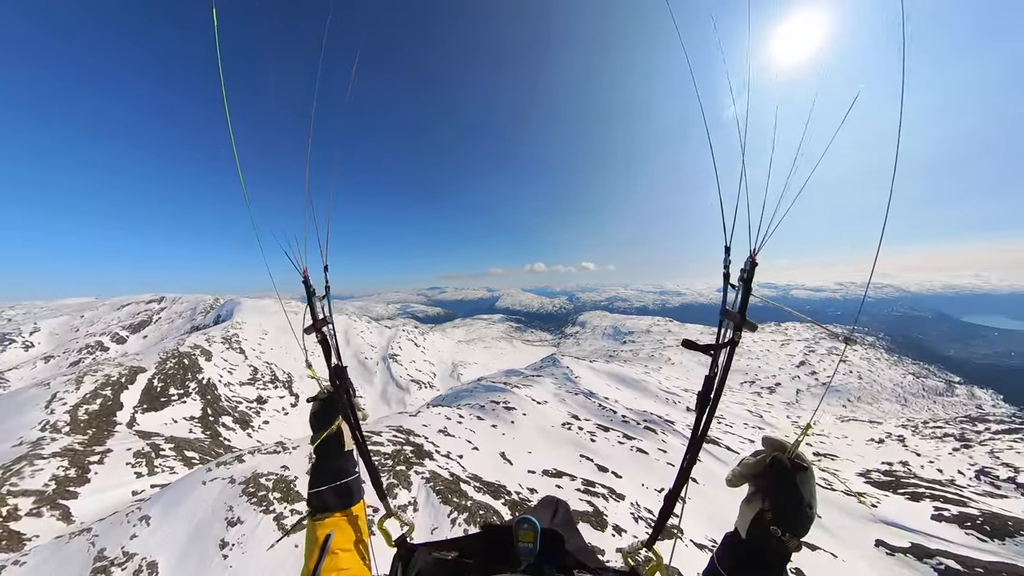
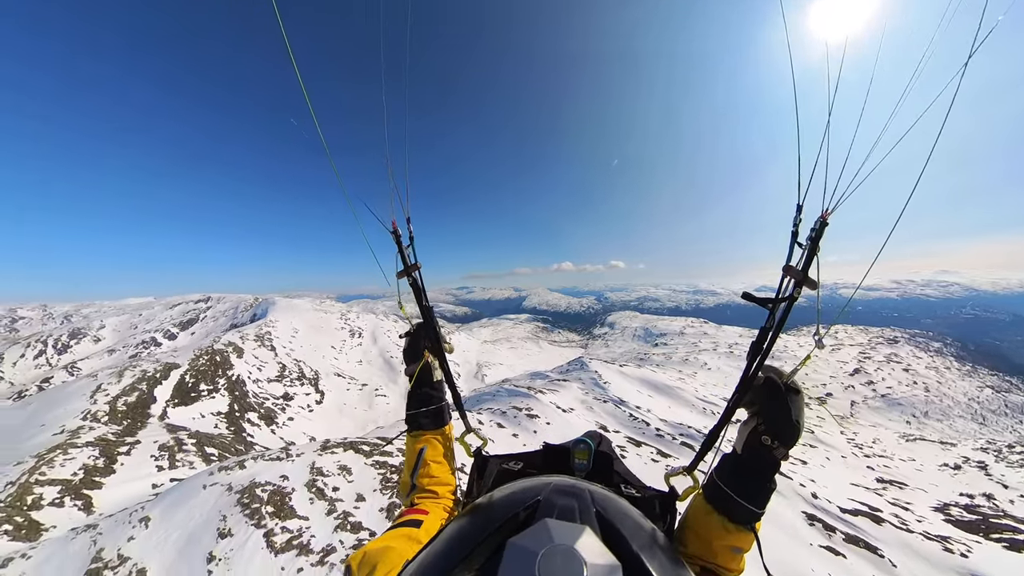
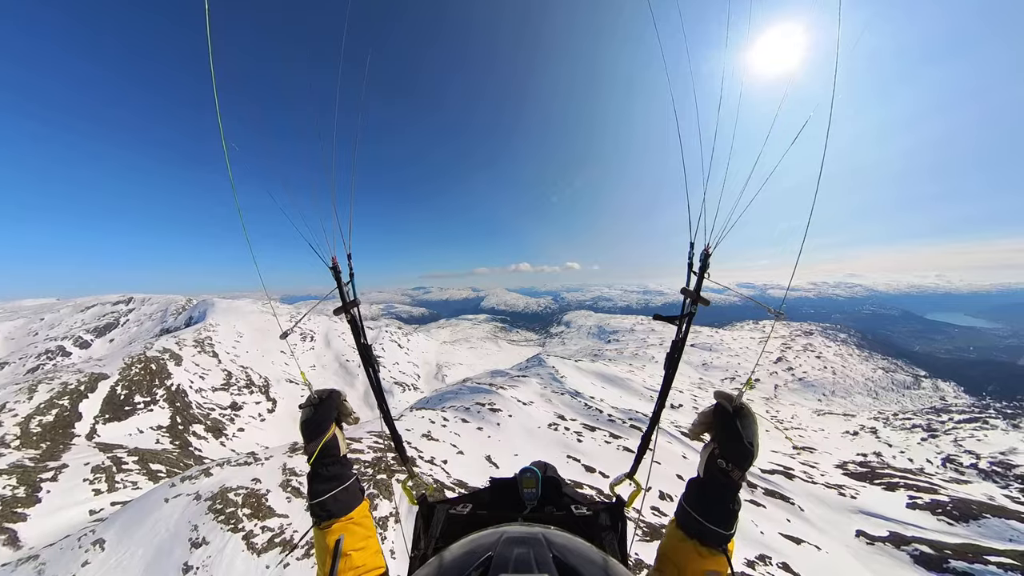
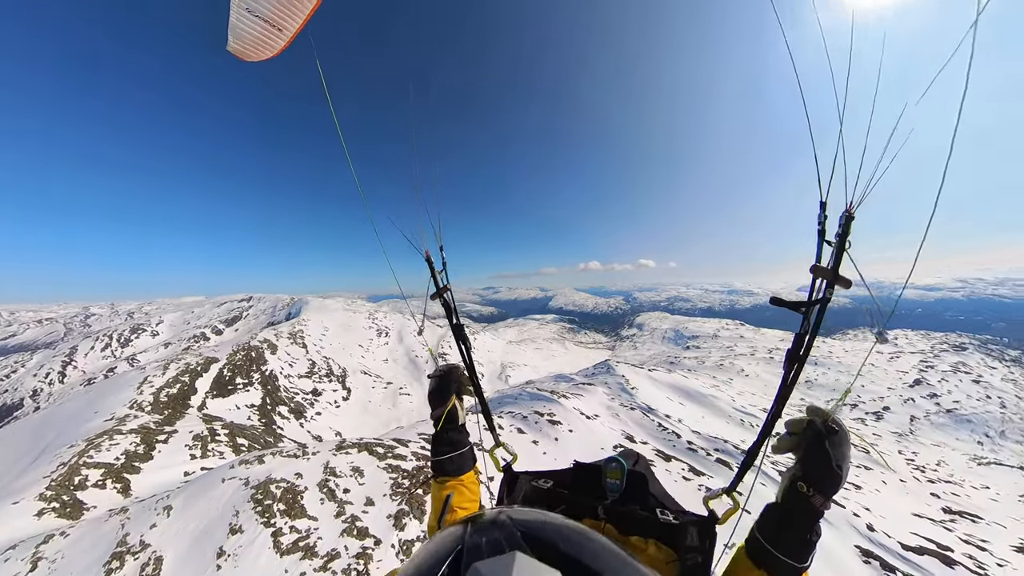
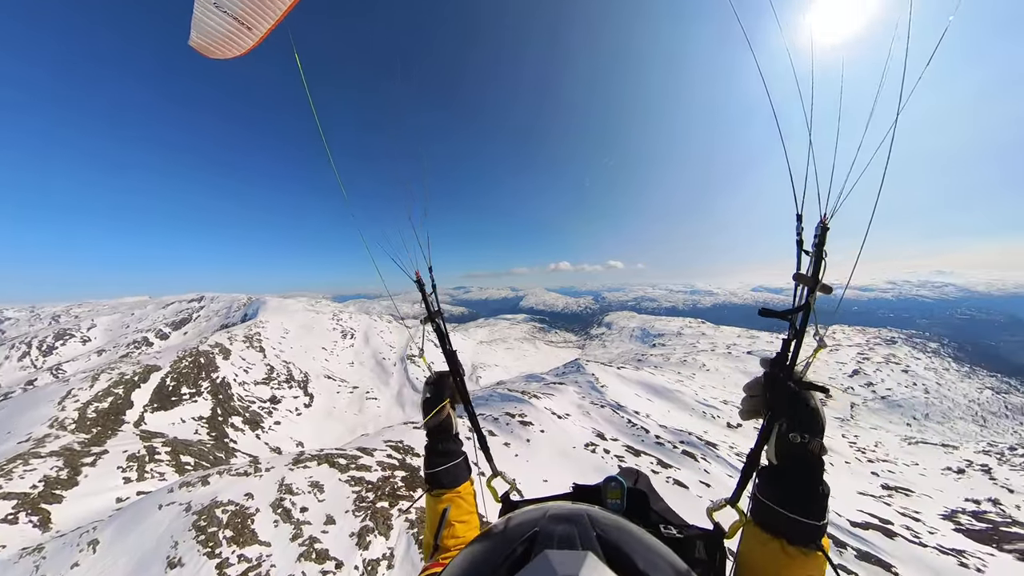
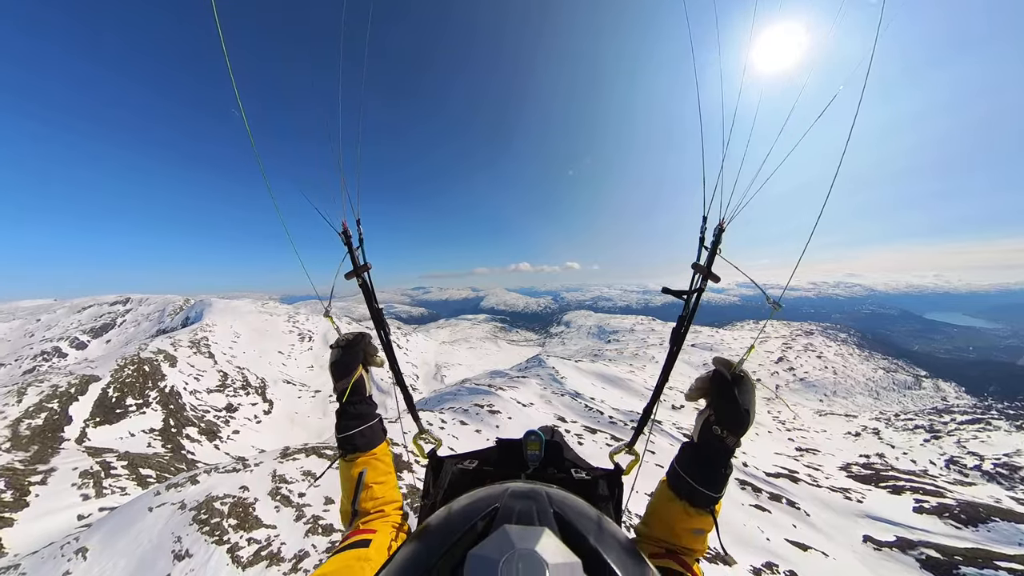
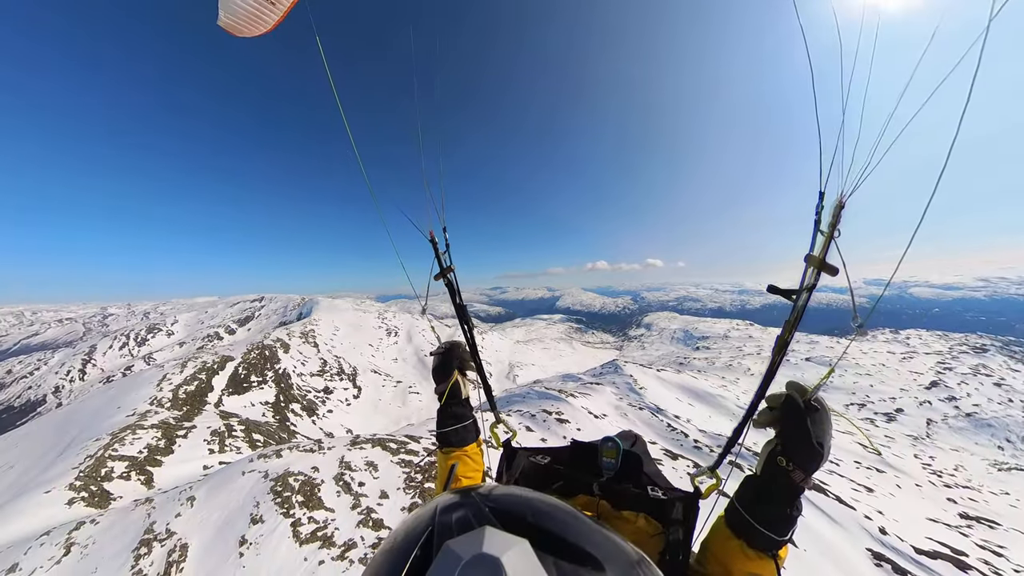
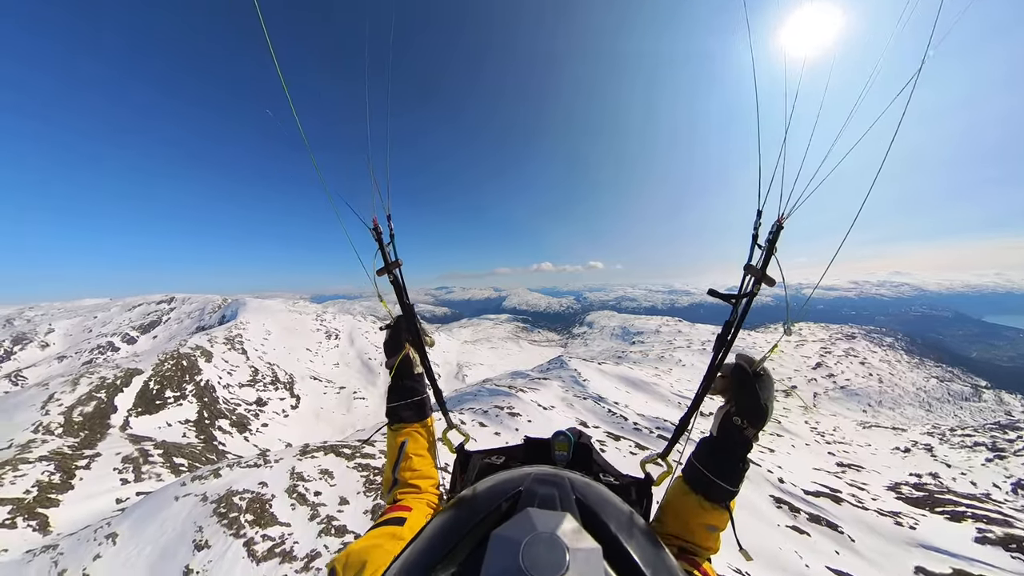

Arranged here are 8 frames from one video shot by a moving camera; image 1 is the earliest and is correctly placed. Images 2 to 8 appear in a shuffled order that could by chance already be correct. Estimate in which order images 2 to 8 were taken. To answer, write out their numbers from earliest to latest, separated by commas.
3, 6, 8, 2, 7, 4, 5
